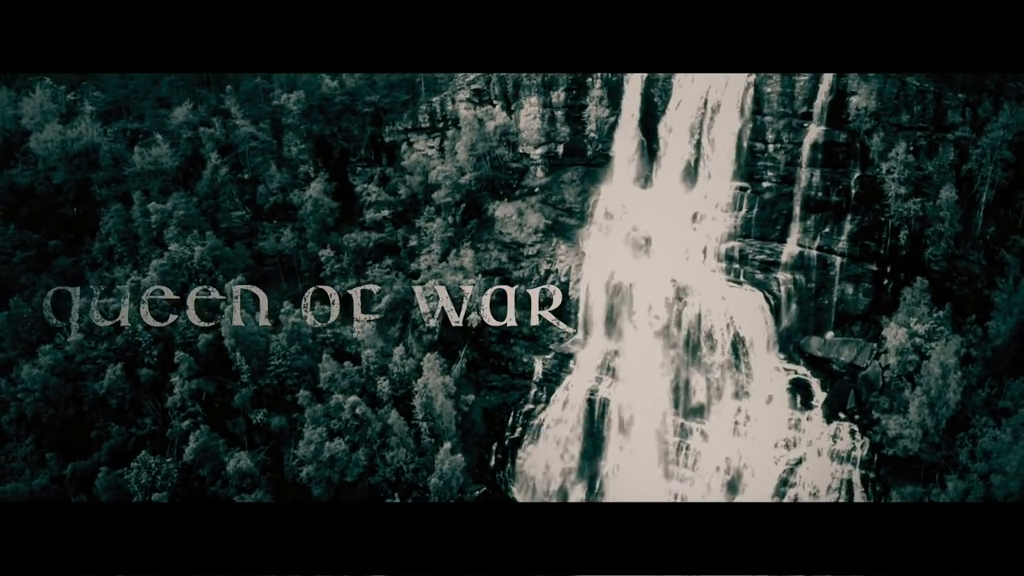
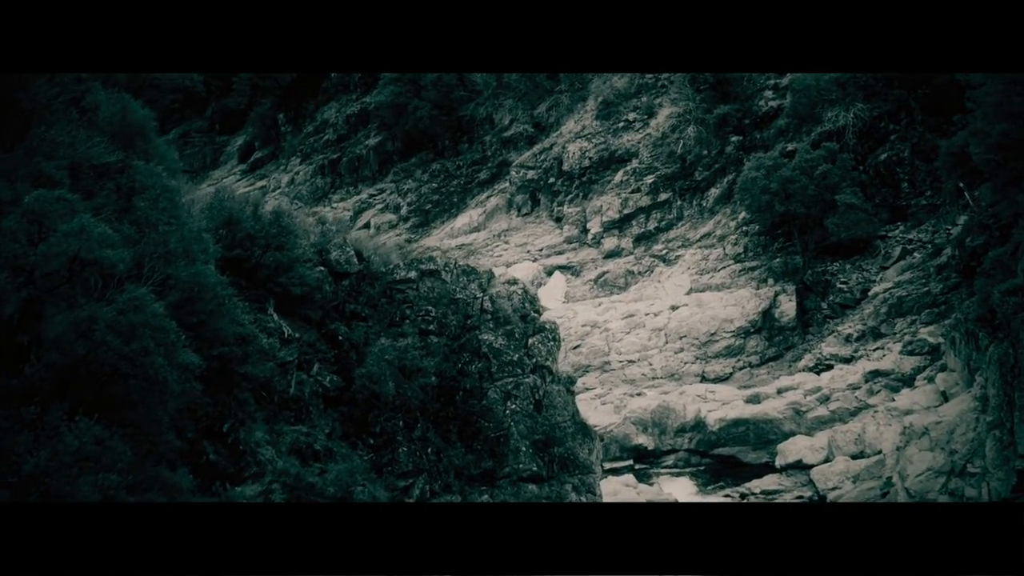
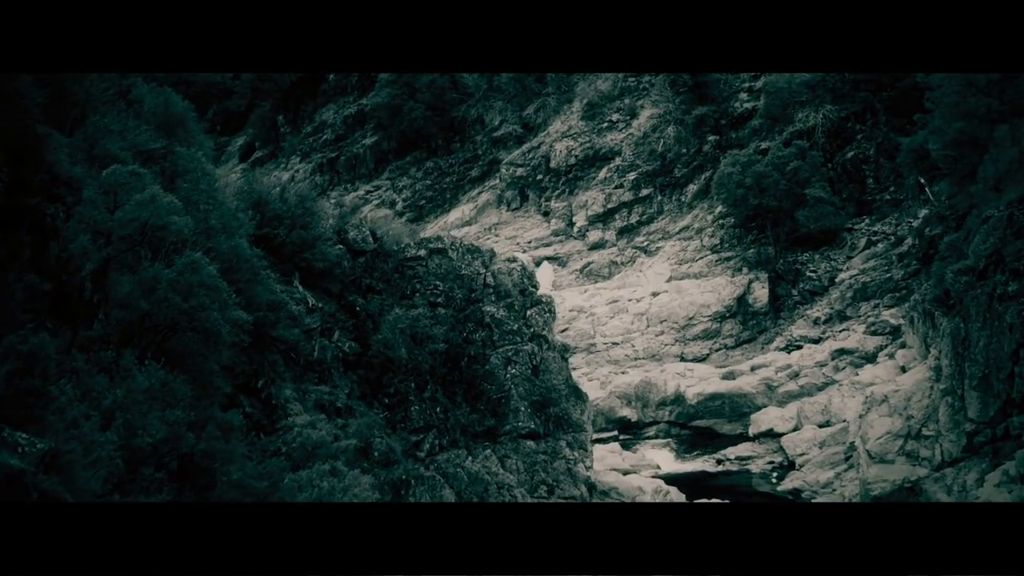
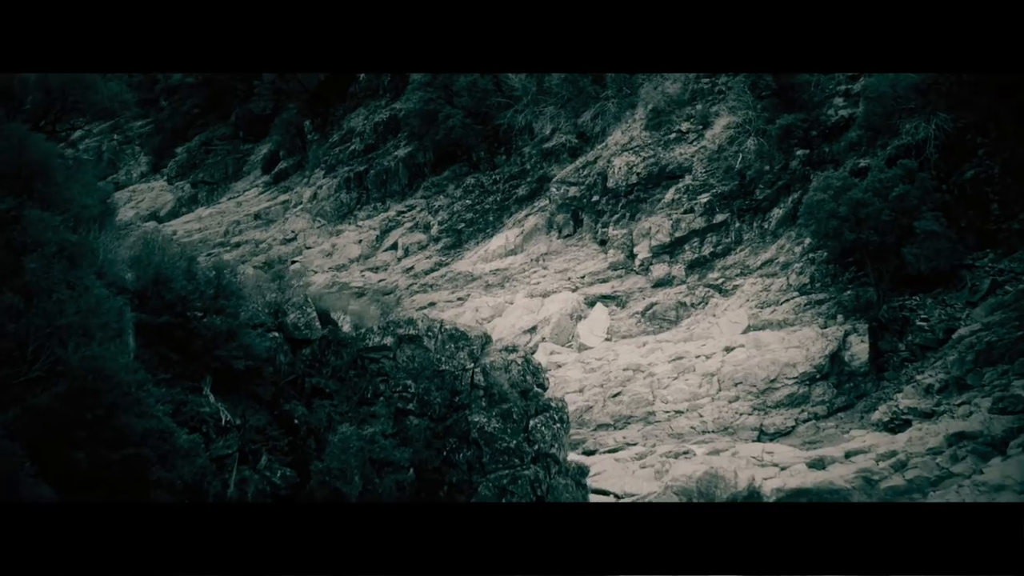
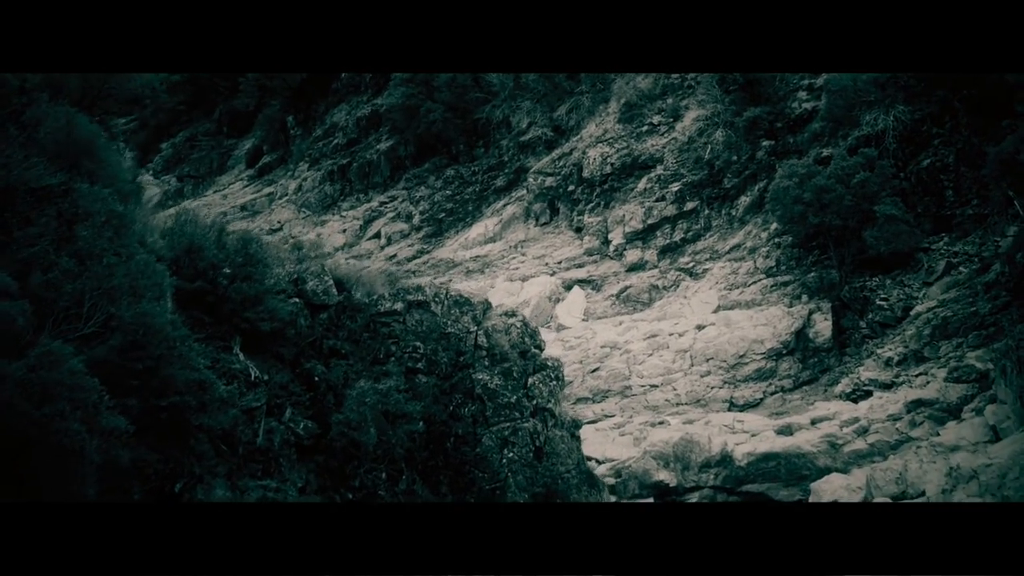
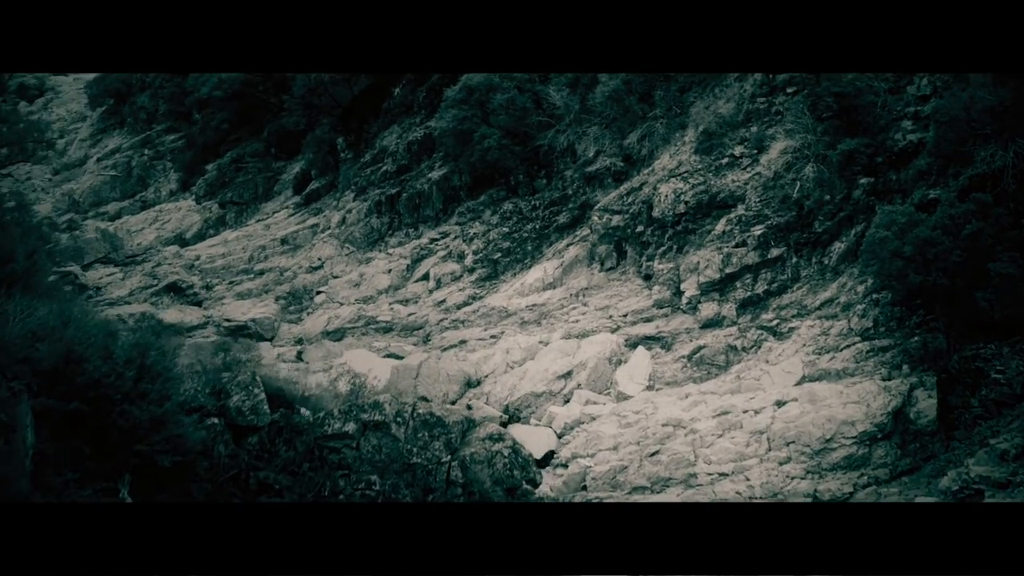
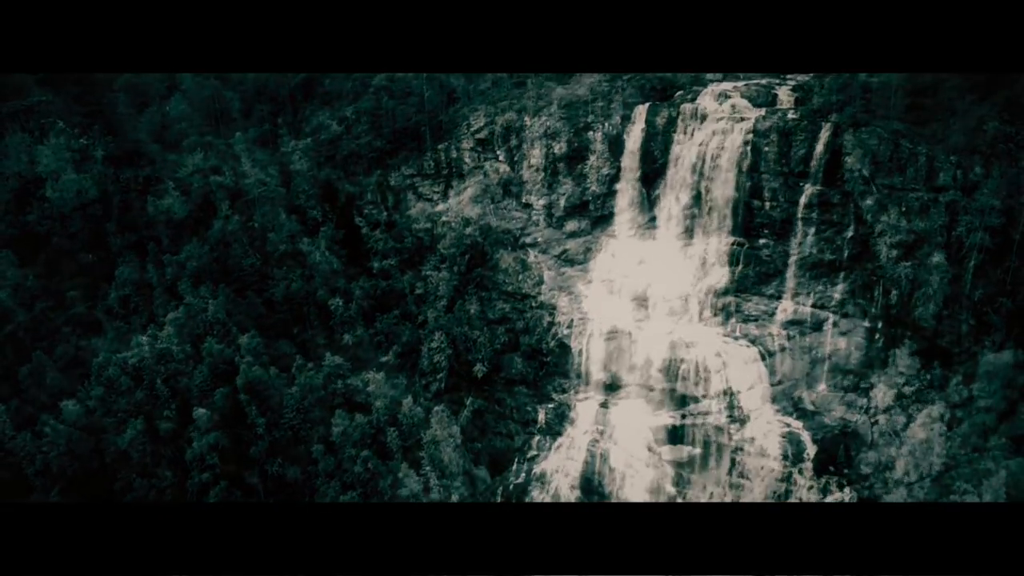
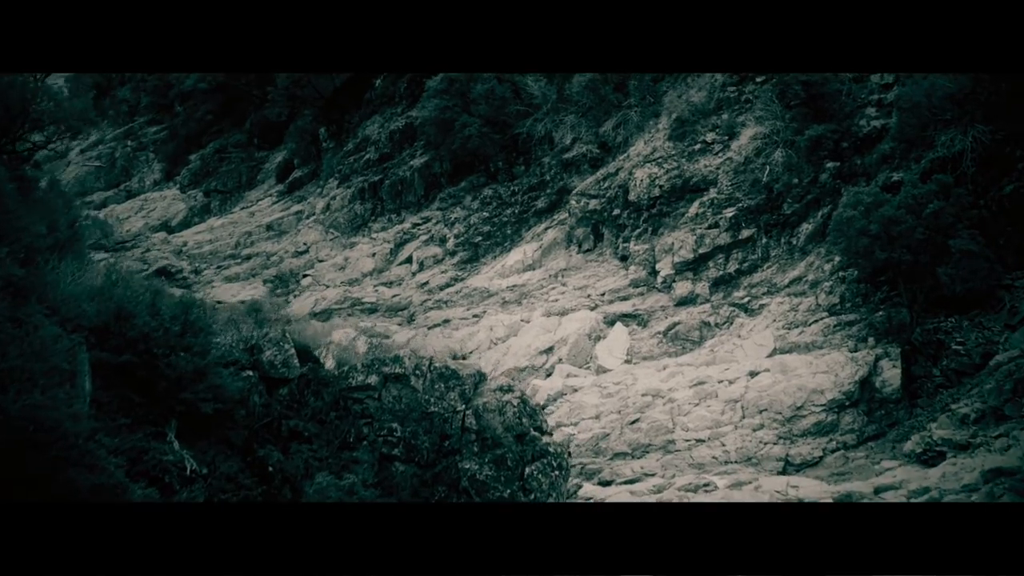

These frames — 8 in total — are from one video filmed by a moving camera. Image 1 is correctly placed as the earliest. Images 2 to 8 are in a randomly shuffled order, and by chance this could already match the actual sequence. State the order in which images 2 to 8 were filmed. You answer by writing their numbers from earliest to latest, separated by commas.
7, 3, 2, 5, 4, 8, 6
